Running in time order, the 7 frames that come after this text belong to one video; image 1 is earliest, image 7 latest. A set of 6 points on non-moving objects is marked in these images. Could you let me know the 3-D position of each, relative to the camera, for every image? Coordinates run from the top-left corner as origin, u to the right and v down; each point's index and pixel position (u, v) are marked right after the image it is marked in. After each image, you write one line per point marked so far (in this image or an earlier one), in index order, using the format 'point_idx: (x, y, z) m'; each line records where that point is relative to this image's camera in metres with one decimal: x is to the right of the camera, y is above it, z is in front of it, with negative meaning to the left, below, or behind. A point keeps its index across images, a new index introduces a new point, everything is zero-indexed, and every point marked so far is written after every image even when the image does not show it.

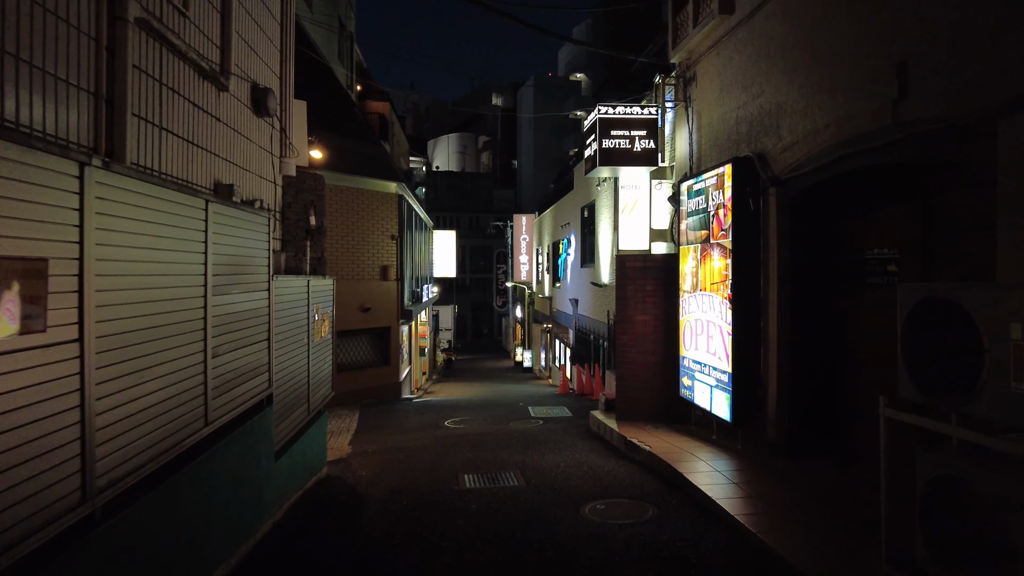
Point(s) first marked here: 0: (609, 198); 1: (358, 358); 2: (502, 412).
0: (+2.6, +2.3, +16.9) m
1: (-3.8, -1.7, +15.9) m
2: (-0.2, -2.5, +13.5) m
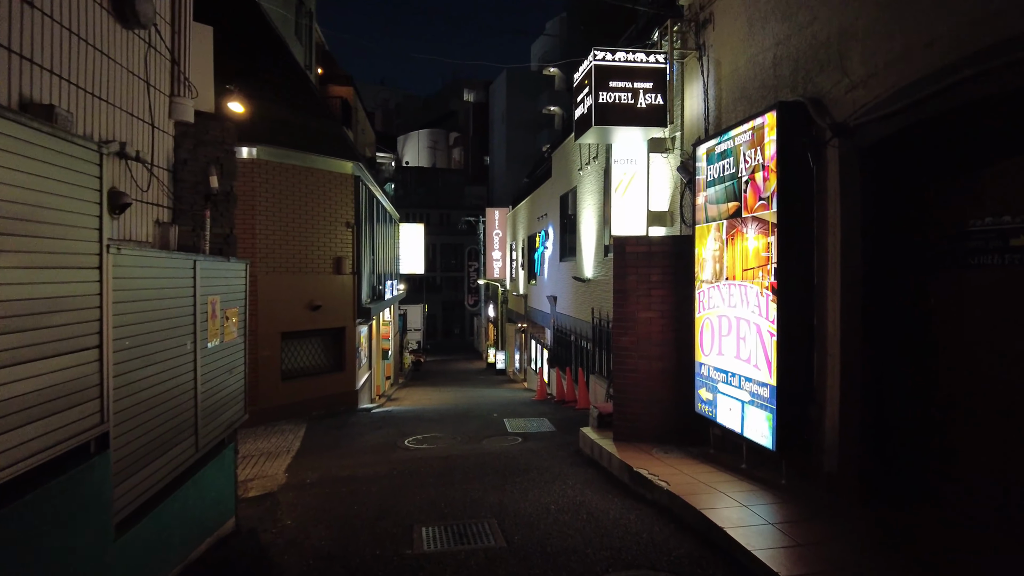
0: (+2.0, +2.5, +15.1) m
1: (-4.3, -1.6, +13.8) m
2: (-0.7, -2.4, +11.6) m
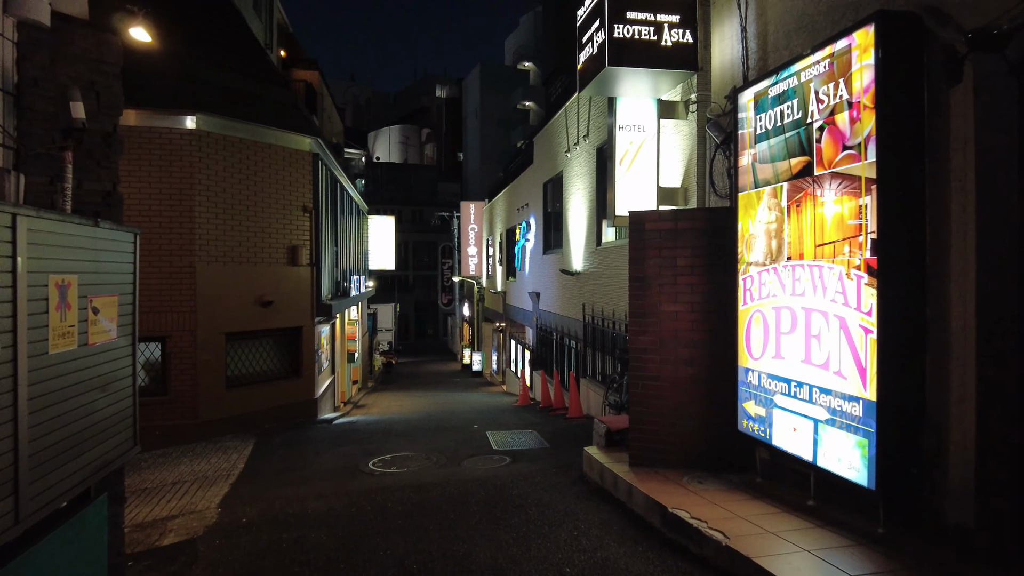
0: (+1.6, +2.6, +13.6) m
1: (-4.7, -1.5, +12.0) m
2: (-0.9, -2.3, +9.9) m
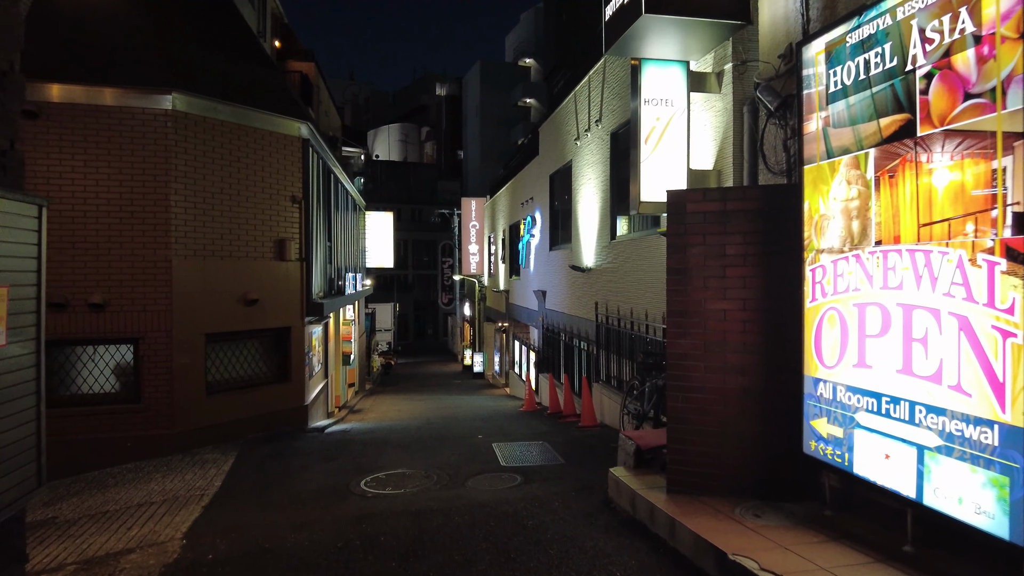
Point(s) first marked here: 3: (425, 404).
0: (+1.7, +2.6, +12.6) m
1: (-4.5, -1.4, +11.0) m
2: (-0.8, -2.2, +8.9) m
3: (-2.5, -3.3, +18.7) m
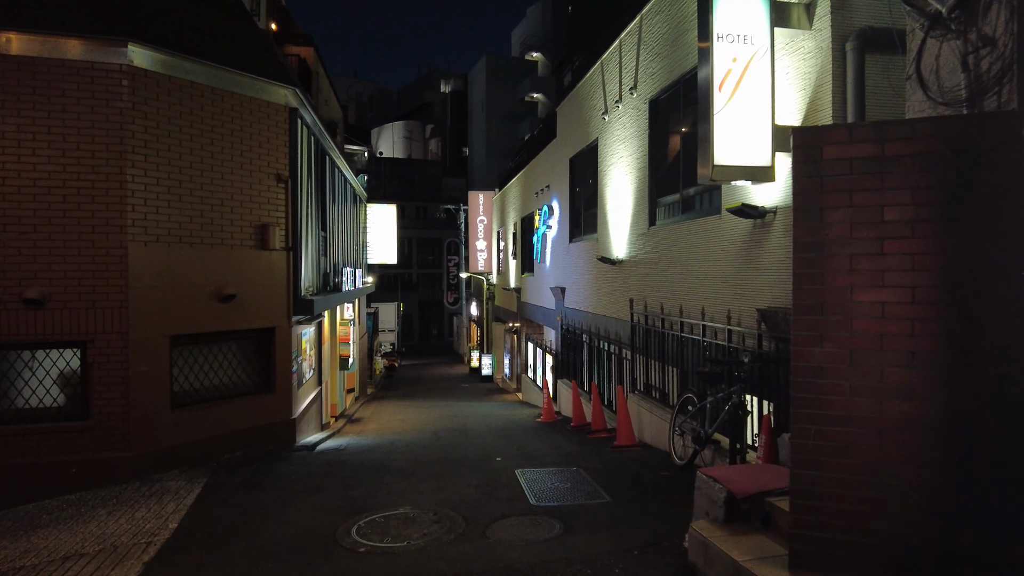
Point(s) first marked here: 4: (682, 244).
0: (+2.0, +2.7, +10.9) m
1: (-4.2, -1.3, +9.3) m
2: (-0.5, -2.2, +7.2) m
3: (-2.1, -3.2, +17.0) m
4: (+2.3, +0.6, +9.0) m
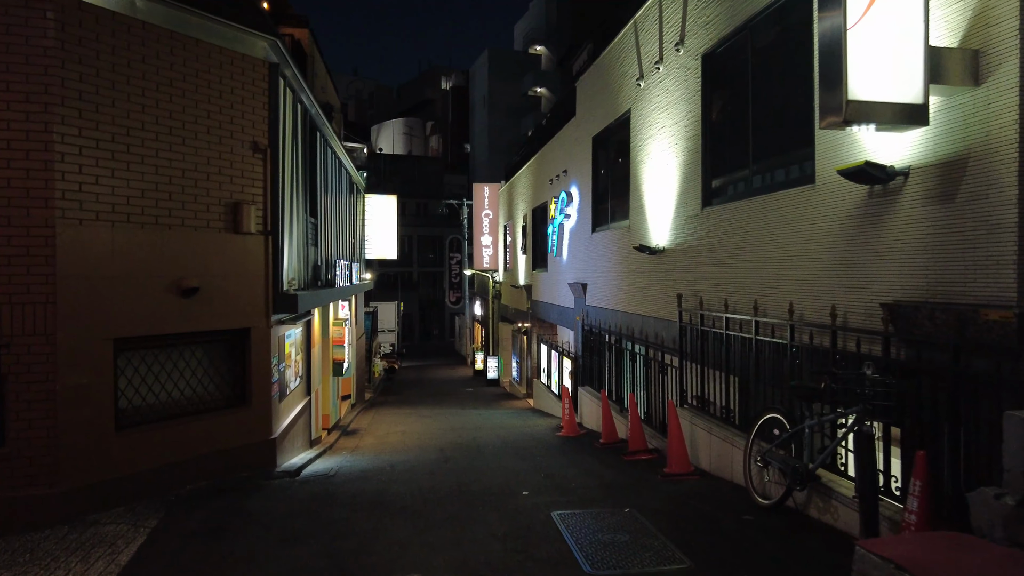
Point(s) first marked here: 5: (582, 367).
0: (+2.4, +2.8, +9.1) m
1: (-3.9, -1.2, +7.6) m
2: (-0.2, -2.1, +5.5) m
3: (-1.7, -3.1, +15.2) m
4: (+2.7, +0.7, +7.3) m
5: (+1.5, -1.7, +13.9) m
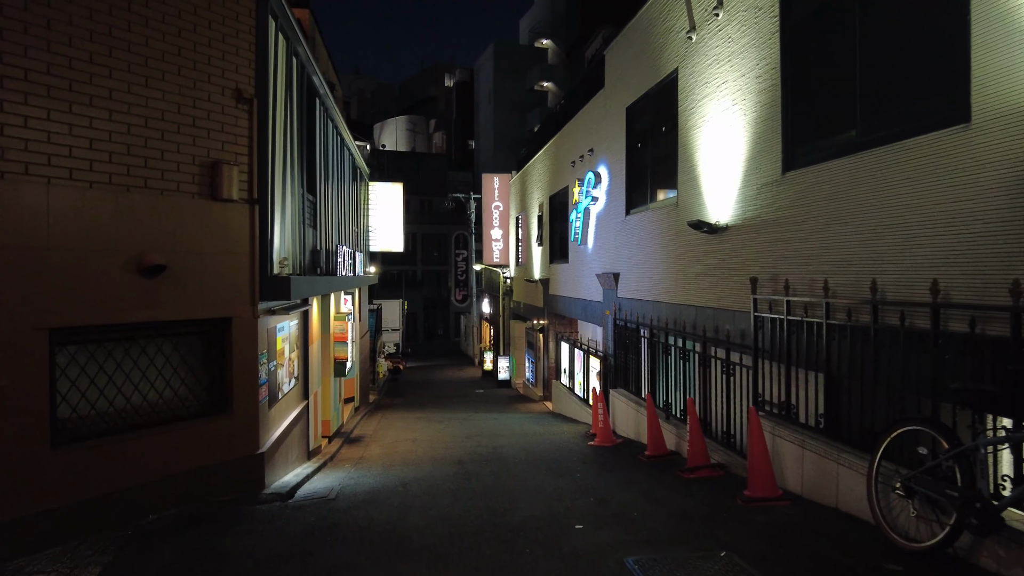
0: (+2.8, +3.0, +7.6) m
1: (-3.5, -1.0, +6.0) m
2: (+0.2, -1.9, +3.9) m
3: (-1.3, -2.9, +13.7) m
4: (+3.1, +0.9, +5.7) m
5: (+1.9, -1.5, +12.4) m
